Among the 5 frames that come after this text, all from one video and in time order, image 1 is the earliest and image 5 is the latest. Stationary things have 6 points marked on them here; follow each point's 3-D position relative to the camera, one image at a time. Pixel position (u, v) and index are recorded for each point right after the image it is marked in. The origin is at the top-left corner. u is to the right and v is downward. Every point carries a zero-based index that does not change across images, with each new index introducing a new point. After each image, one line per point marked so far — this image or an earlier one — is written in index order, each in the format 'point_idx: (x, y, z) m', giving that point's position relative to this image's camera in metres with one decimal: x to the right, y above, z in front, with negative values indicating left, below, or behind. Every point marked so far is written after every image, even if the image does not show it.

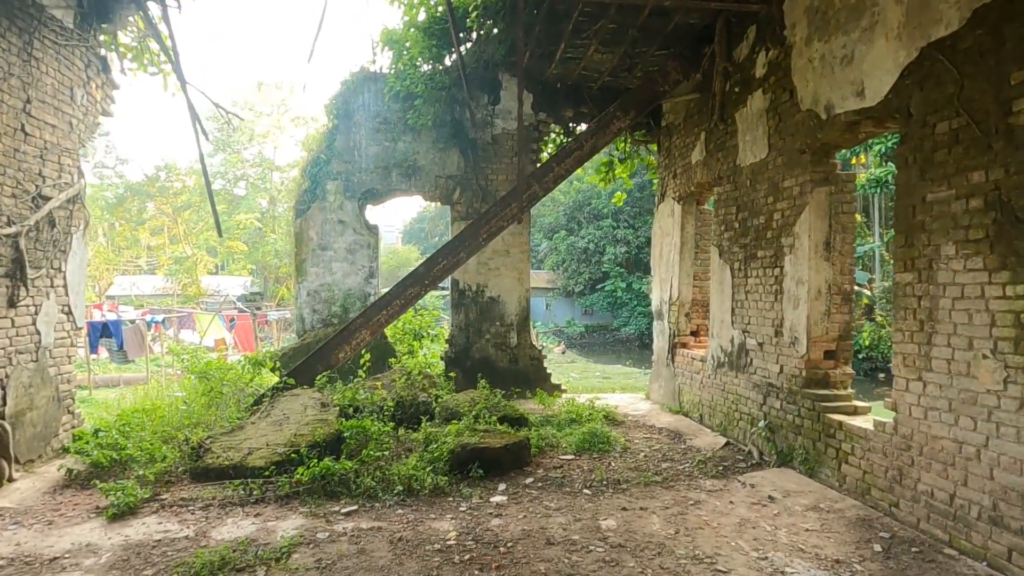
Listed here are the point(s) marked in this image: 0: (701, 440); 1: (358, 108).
0: (+1.6, -1.3, +5.6) m
1: (-1.7, +2.0, +7.3) m
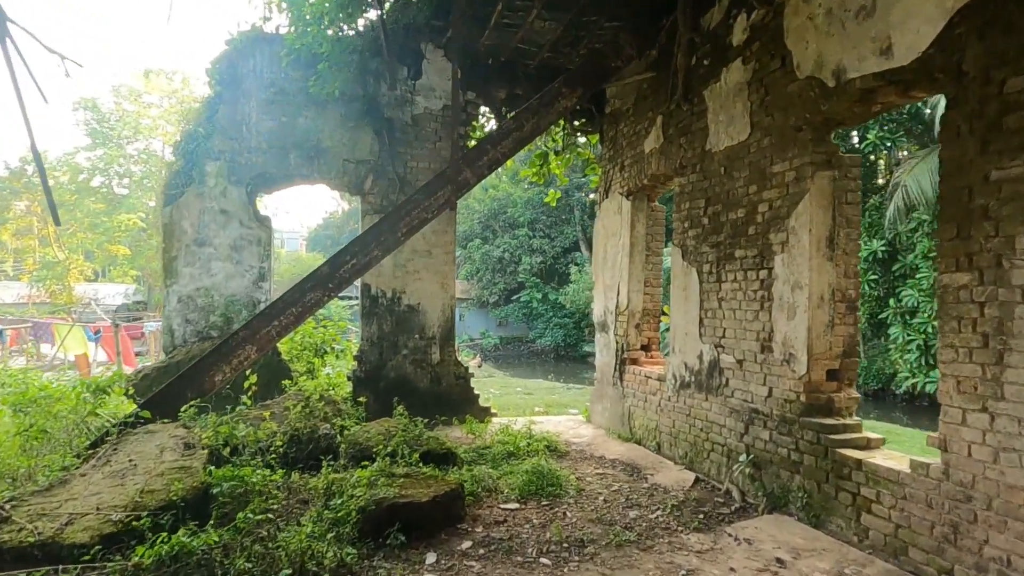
0: (+1.1, -1.3, +4.7) m
1: (-2.4, +1.9, +6.0) m
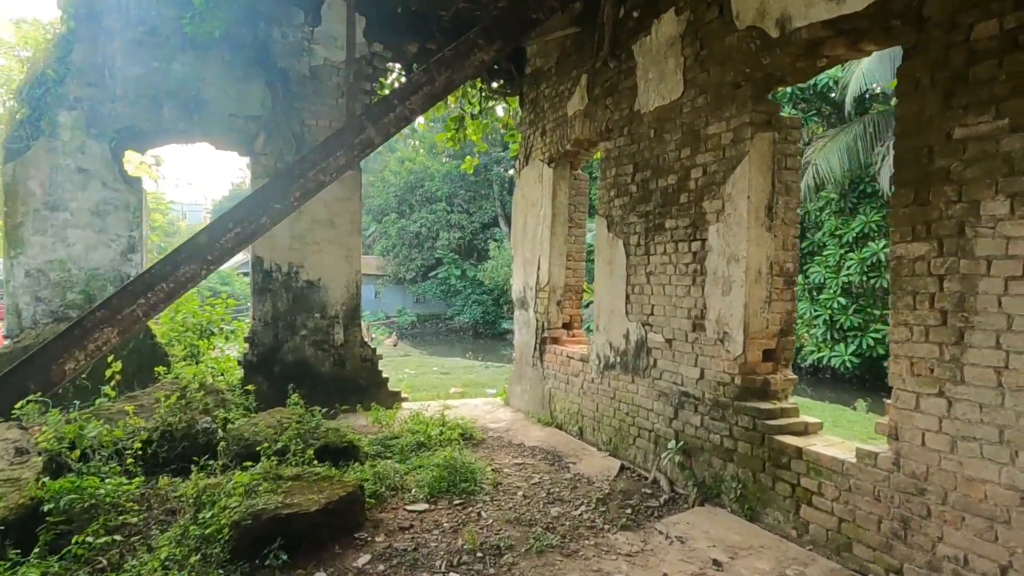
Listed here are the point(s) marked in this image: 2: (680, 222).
0: (+0.5, -1.2, +4.3) m
1: (-3.1, +2.2, +5.1) m
2: (+1.0, +0.4, +3.9) m
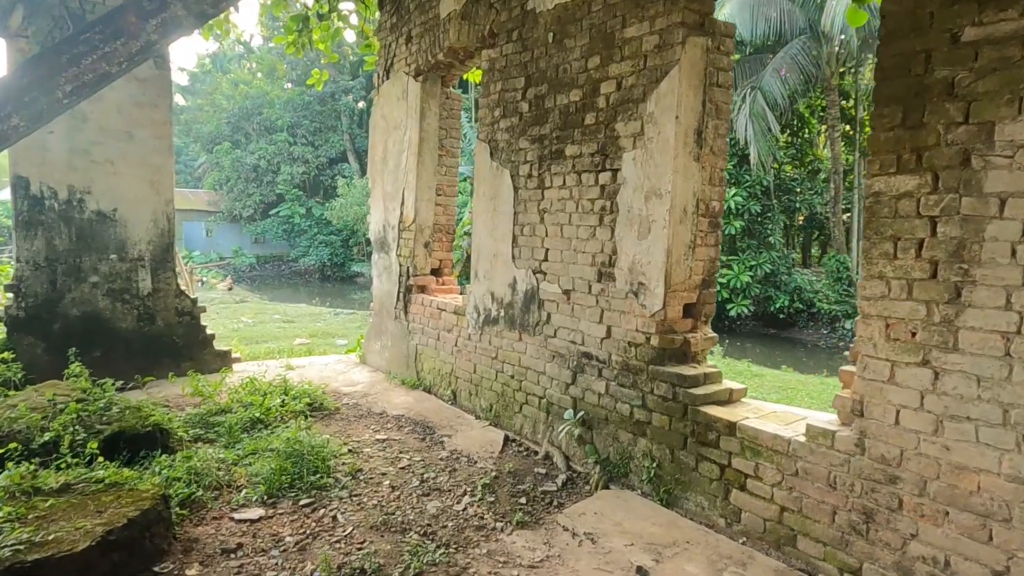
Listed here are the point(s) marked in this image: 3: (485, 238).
0: (-0.3, -0.8, +3.6) m
1: (-3.9, +2.5, +3.3) m
2: (+0.3, +0.7, +3.2) m
3: (-0.2, +0.3, +3.9) m
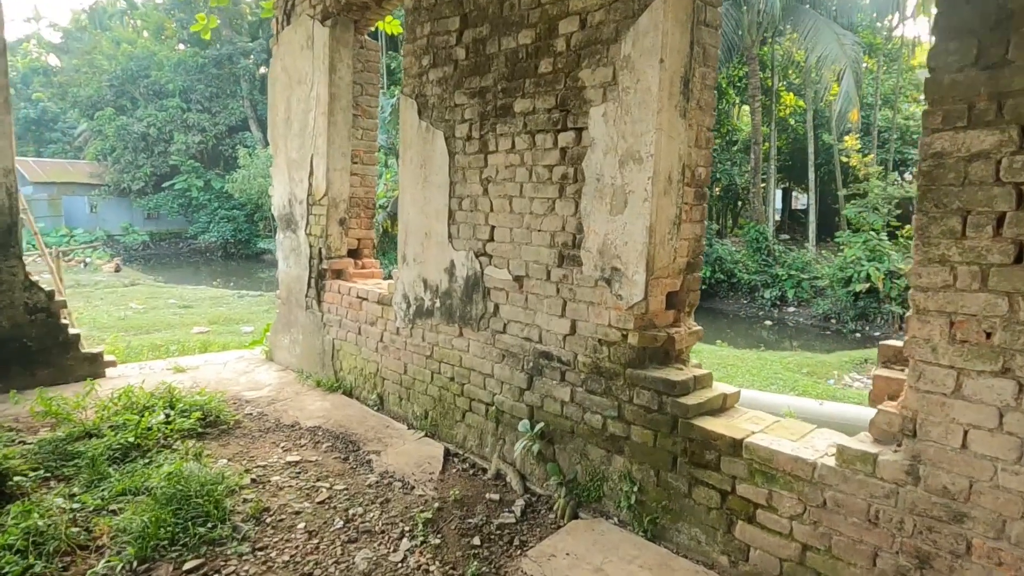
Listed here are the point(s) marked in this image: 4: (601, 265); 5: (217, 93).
0: (-0.5, -0.8, +3.0) m
1: (-4.1, +2.5, +2.1) m
2: (+0.1, +0.7, +2.6) m
3: (-0.5, +0.4, +3.2) m
4: (+0.3, +0.1, +2.4) m
5: (-6.5, +4.3, +14.7) m
